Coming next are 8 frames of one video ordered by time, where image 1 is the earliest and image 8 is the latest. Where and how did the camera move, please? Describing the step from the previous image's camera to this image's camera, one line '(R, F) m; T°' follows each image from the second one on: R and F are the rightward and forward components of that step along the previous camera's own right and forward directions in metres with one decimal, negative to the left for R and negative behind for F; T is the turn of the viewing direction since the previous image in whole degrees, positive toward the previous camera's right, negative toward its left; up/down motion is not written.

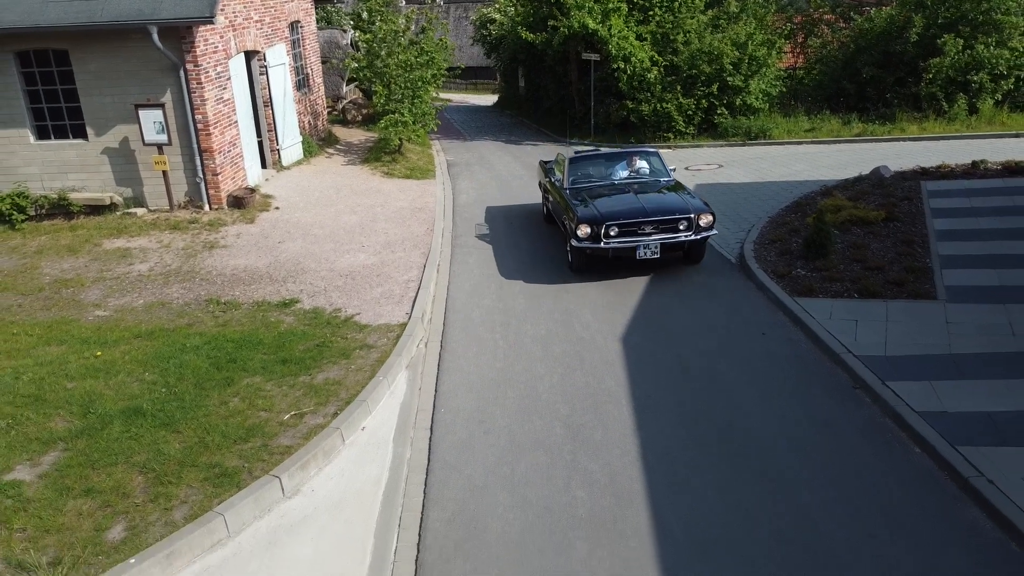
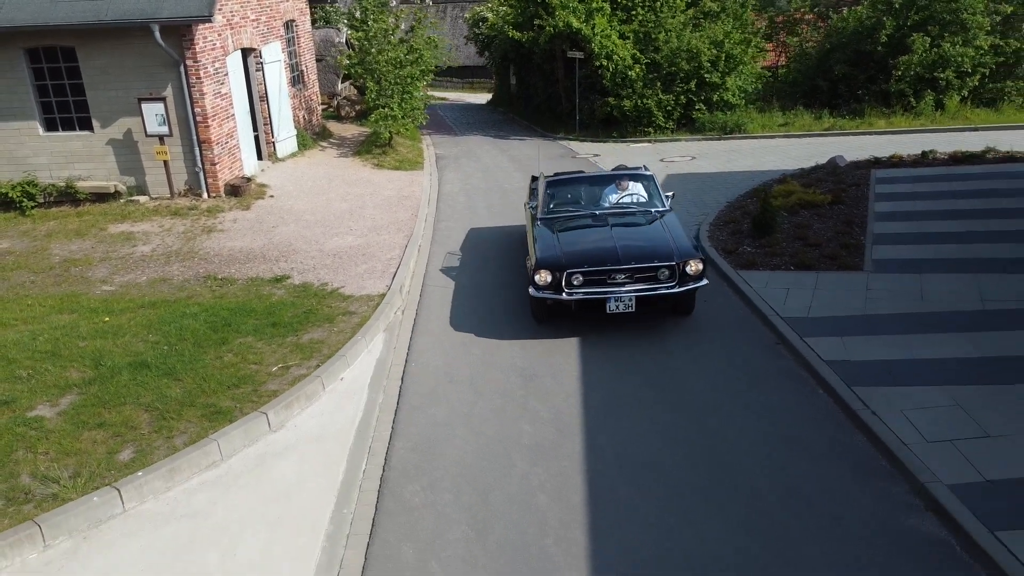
(+0.3, -0.9) m; 0°
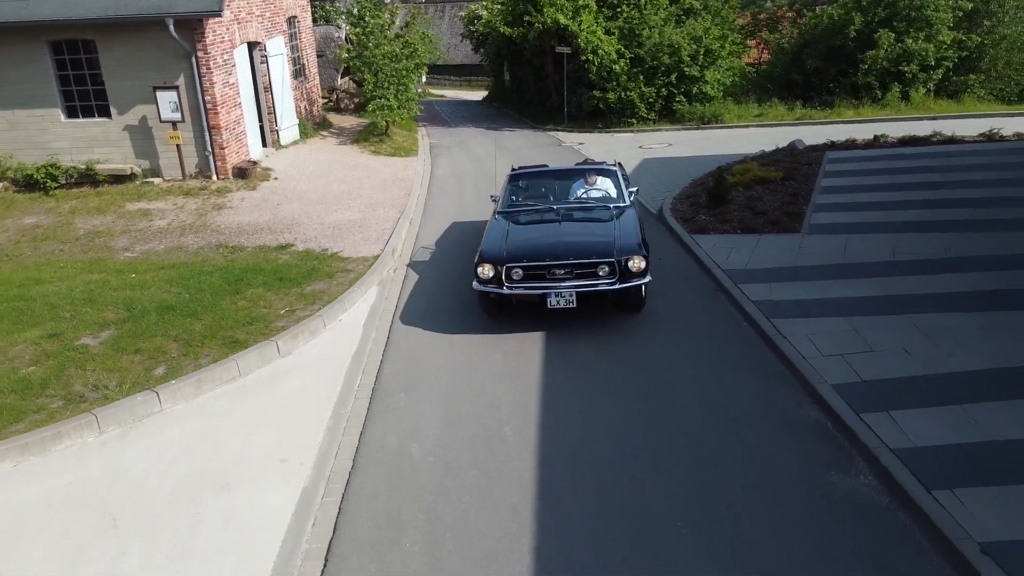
(+0.2, -1.2) m; 0°
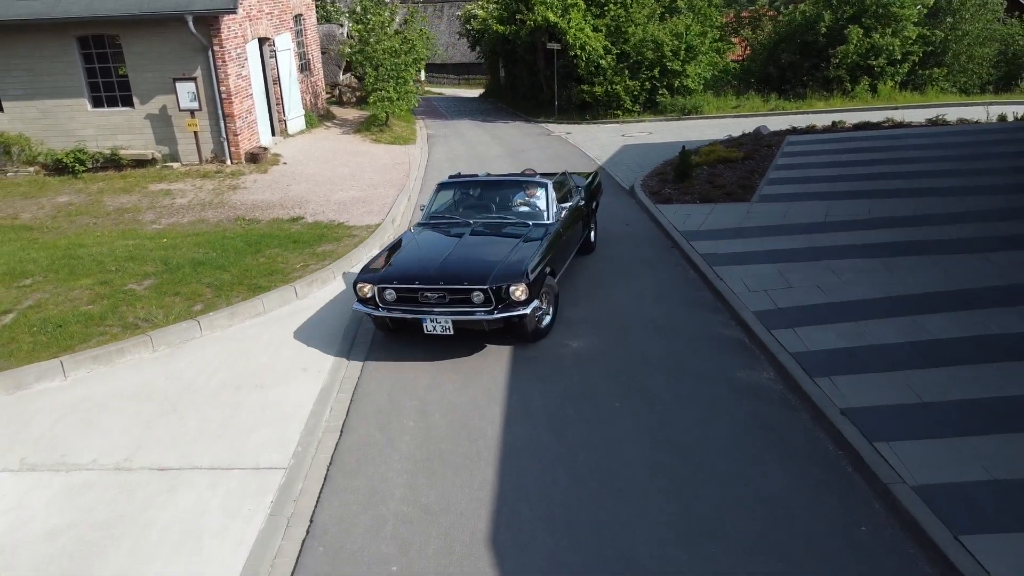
(+0.2, -1.4) m; 0°
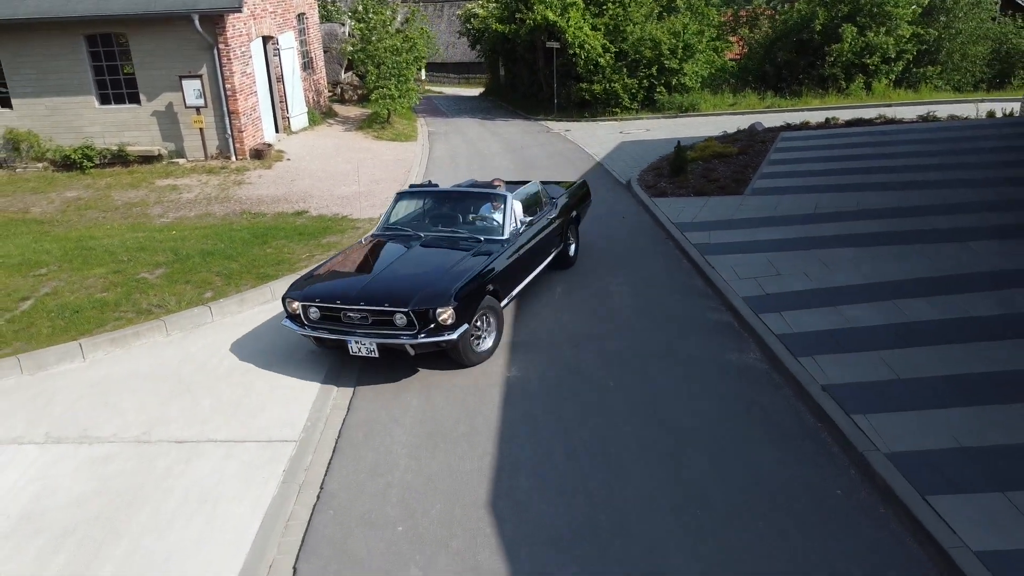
(0.0, -0.3) m; 0°
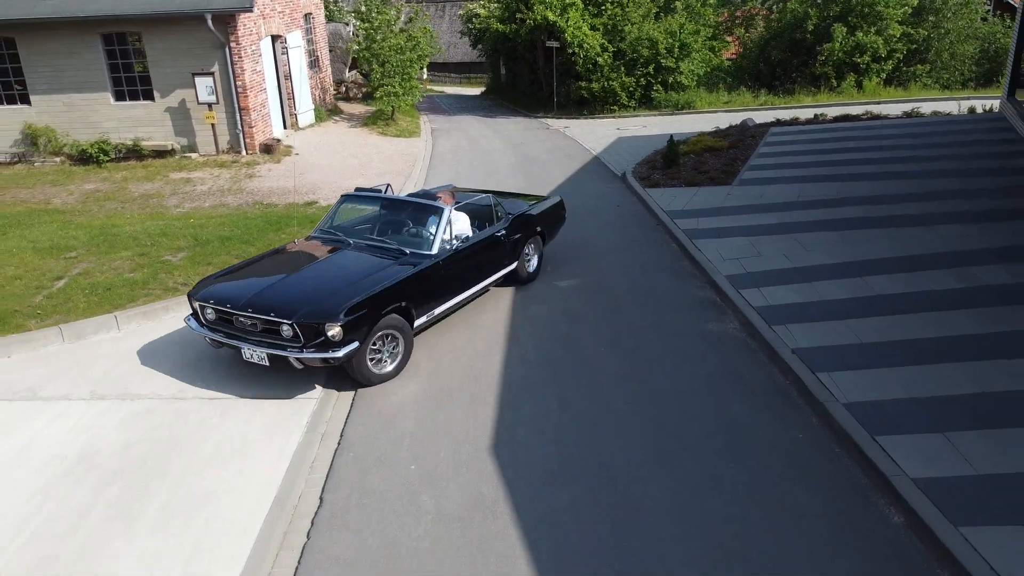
(0.0, -0.7) m; 0°
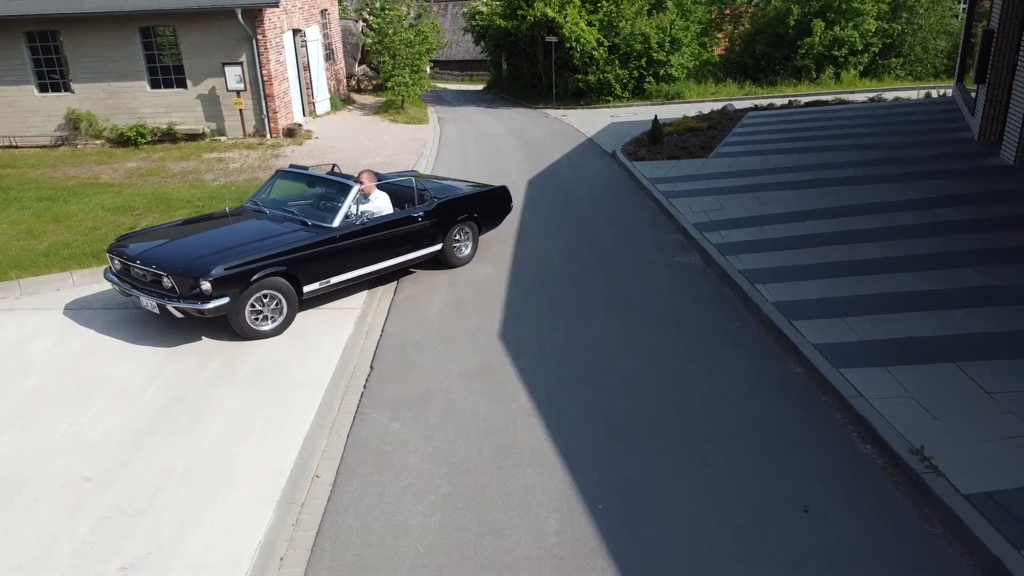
(0.0, -1.8) m; 0°
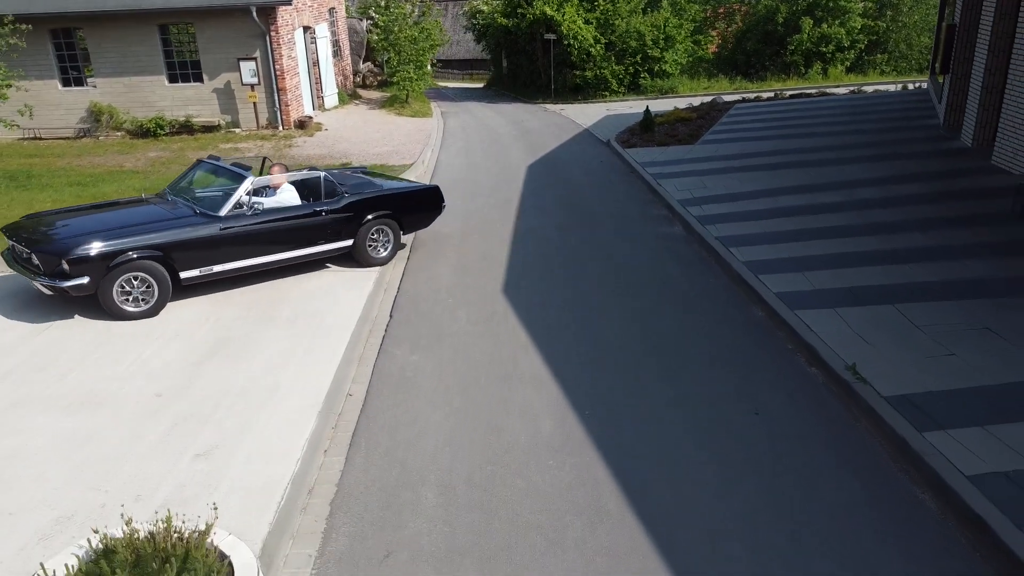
(0.0, -1.1) m; 0°
